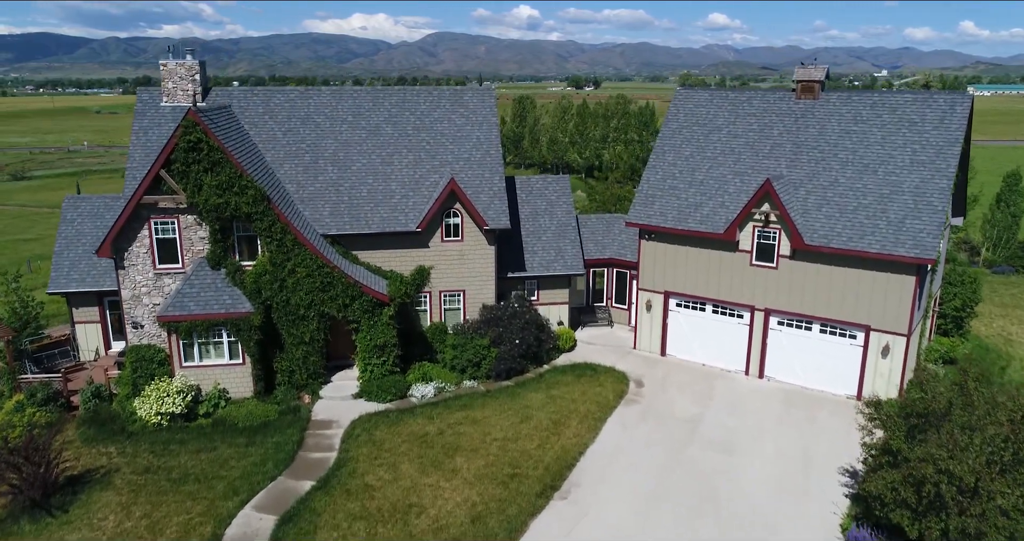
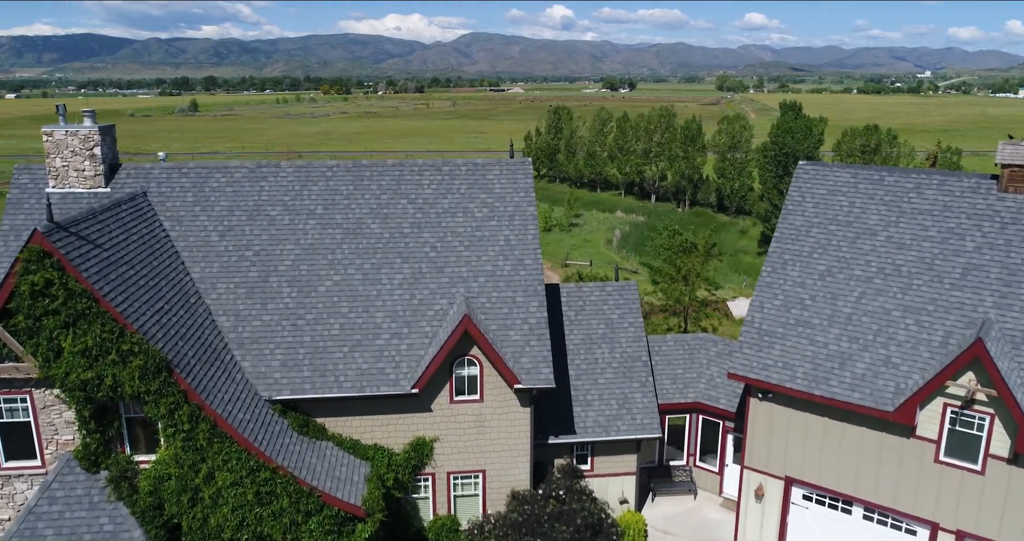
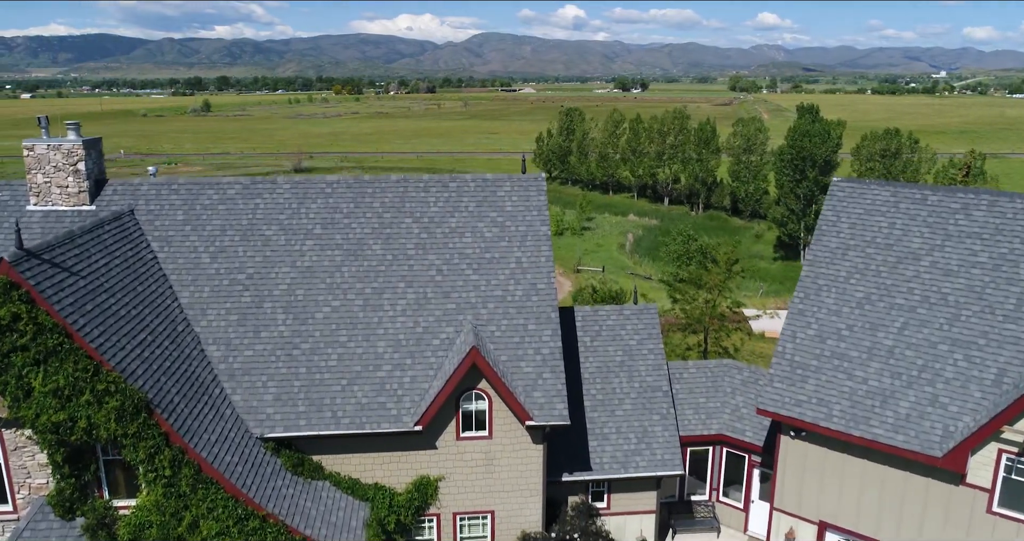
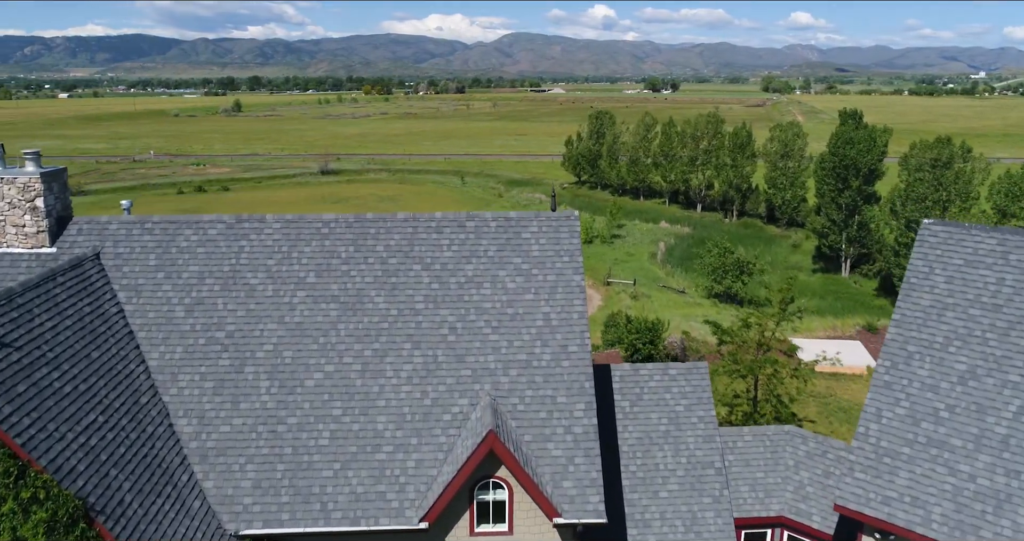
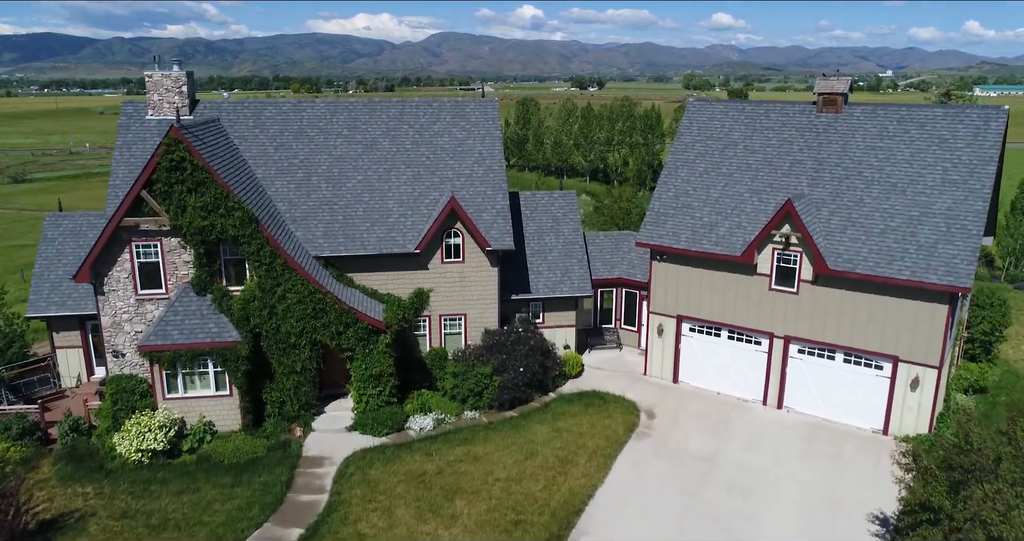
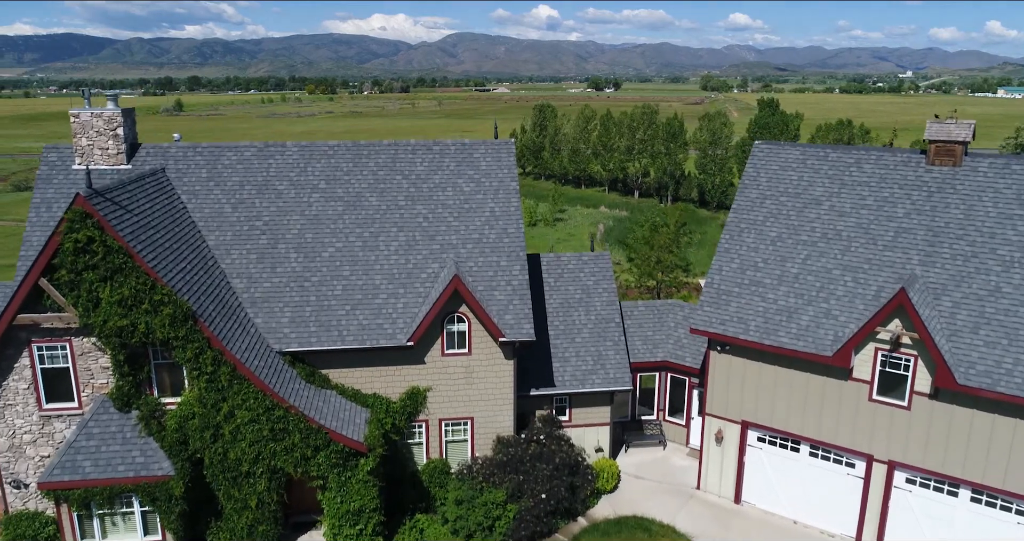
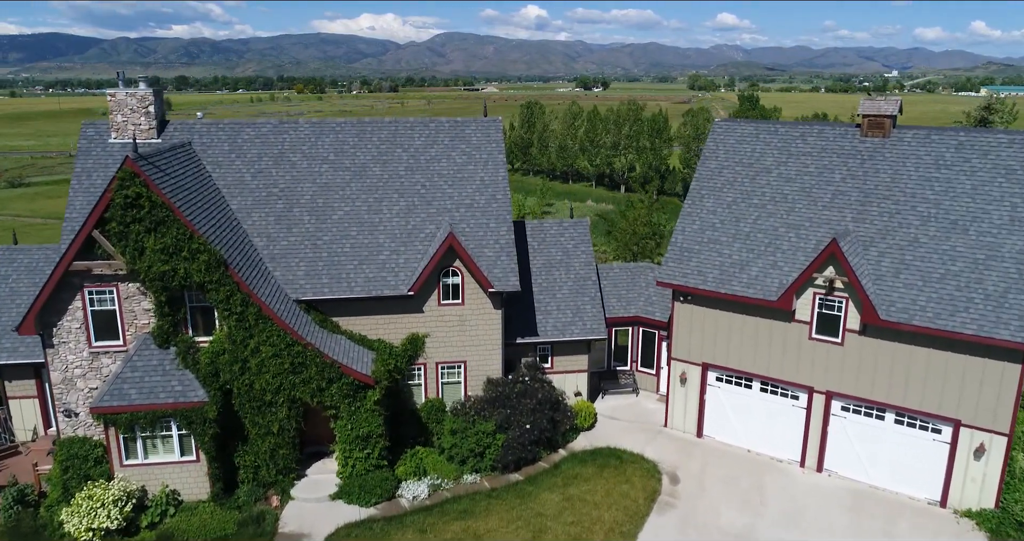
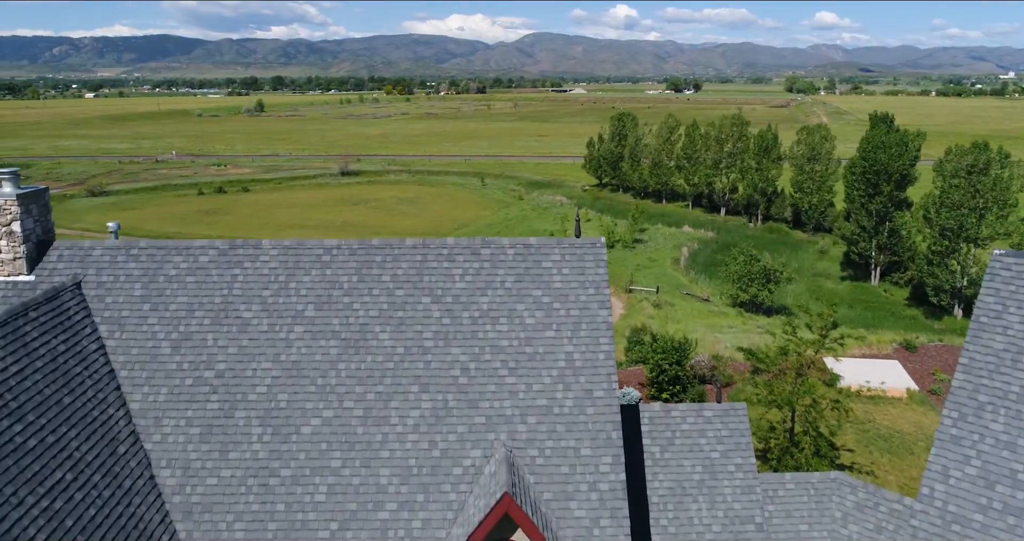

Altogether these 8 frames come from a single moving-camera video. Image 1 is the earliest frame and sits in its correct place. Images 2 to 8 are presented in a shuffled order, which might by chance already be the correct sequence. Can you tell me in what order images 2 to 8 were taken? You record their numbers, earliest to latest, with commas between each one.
5, 7, 6, 2, 3, 4, 8
